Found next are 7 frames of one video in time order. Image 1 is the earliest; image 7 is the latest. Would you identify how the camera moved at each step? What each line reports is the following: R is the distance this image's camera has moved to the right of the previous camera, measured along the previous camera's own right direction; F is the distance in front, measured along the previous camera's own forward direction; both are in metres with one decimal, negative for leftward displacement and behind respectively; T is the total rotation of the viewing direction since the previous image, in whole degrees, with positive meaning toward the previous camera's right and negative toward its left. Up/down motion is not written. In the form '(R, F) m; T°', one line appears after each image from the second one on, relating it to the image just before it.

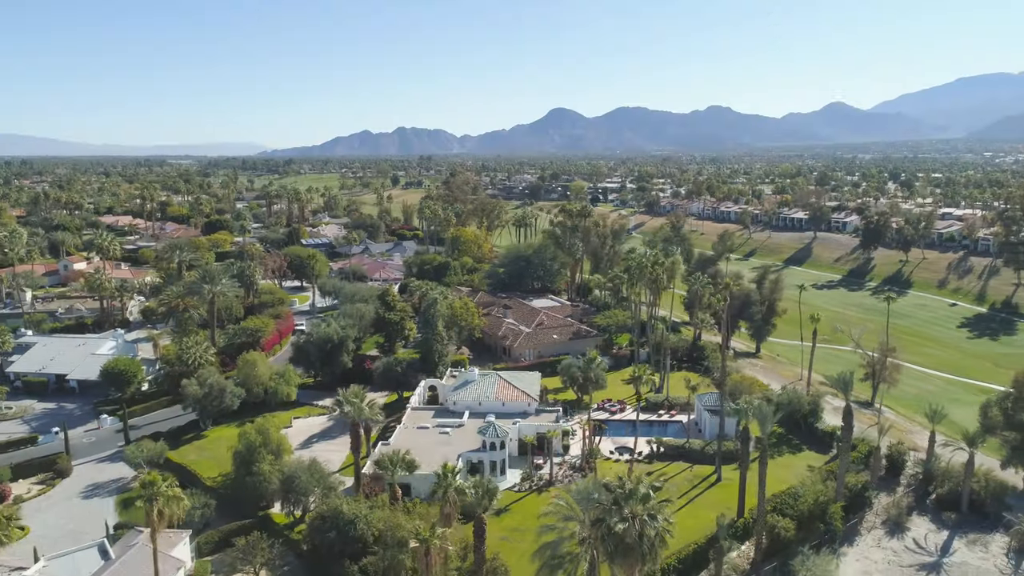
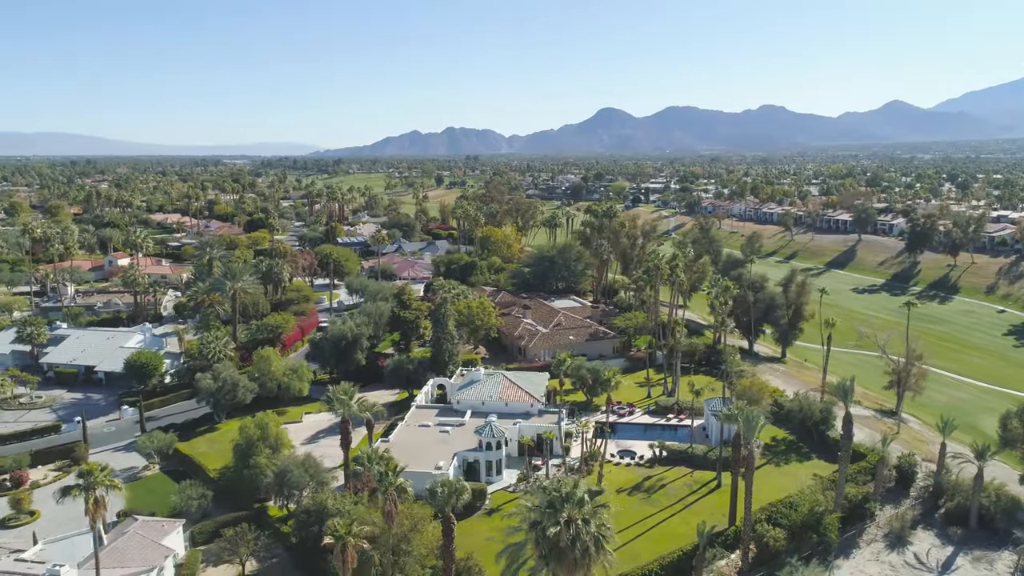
(+2.9, +0.1) m; -4°
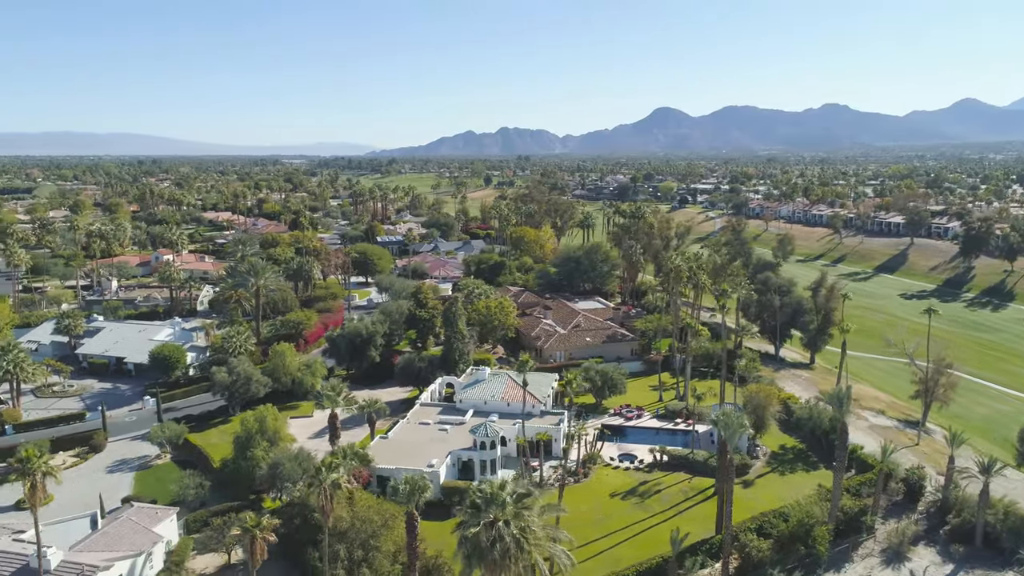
(+3.3, +0.1) m; -4°
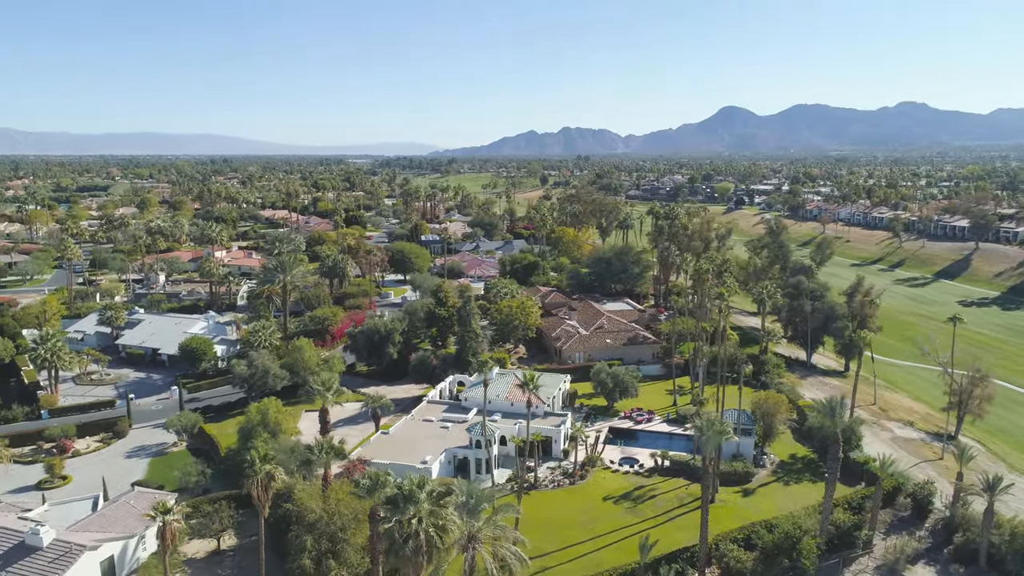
(+3.7, +0.1) m; -5°
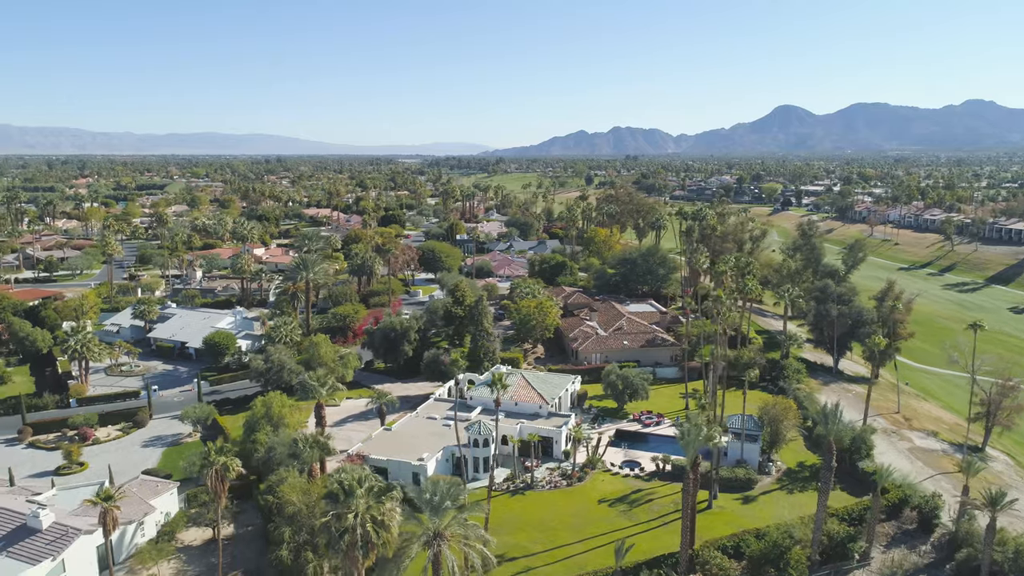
(+2.9, +0.1) m; -4°
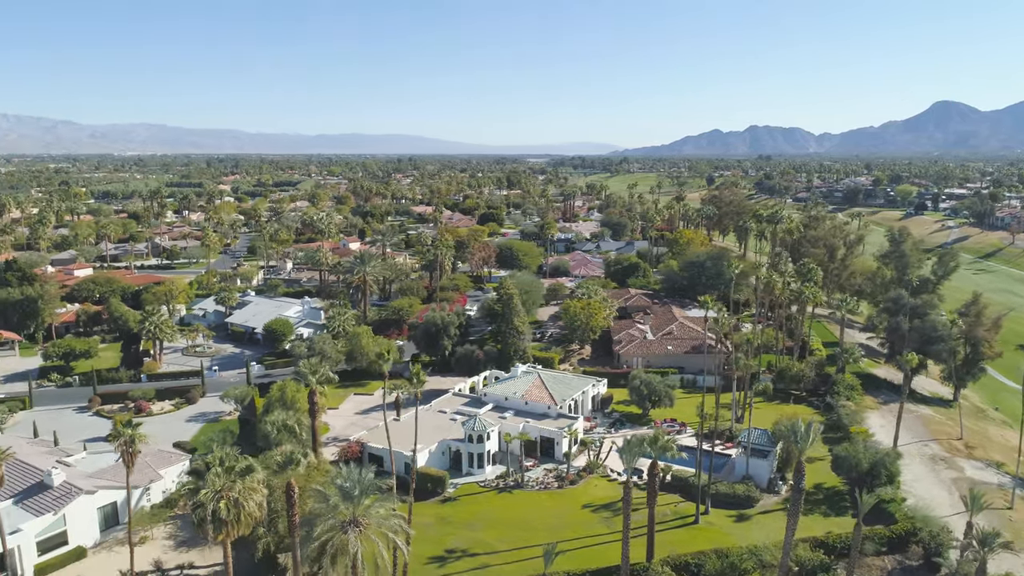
(+7.5, +0.6) m; -10°
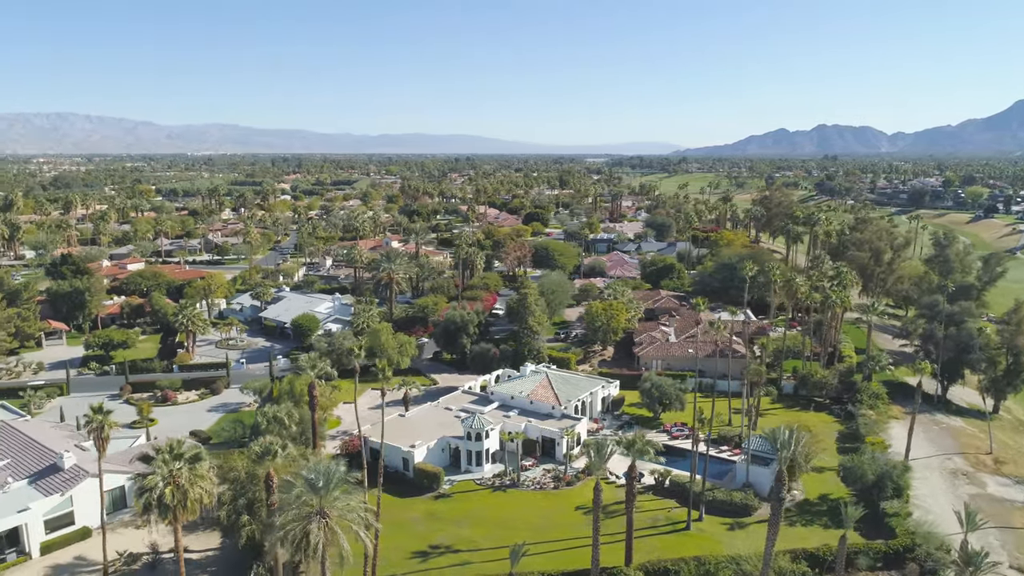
(+3.5, +0.1) m; -5°
